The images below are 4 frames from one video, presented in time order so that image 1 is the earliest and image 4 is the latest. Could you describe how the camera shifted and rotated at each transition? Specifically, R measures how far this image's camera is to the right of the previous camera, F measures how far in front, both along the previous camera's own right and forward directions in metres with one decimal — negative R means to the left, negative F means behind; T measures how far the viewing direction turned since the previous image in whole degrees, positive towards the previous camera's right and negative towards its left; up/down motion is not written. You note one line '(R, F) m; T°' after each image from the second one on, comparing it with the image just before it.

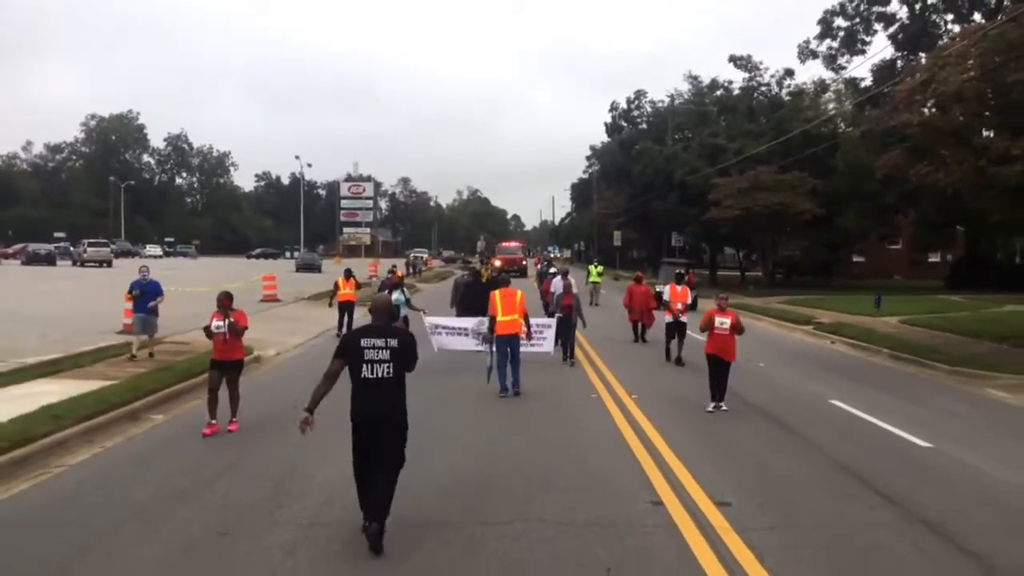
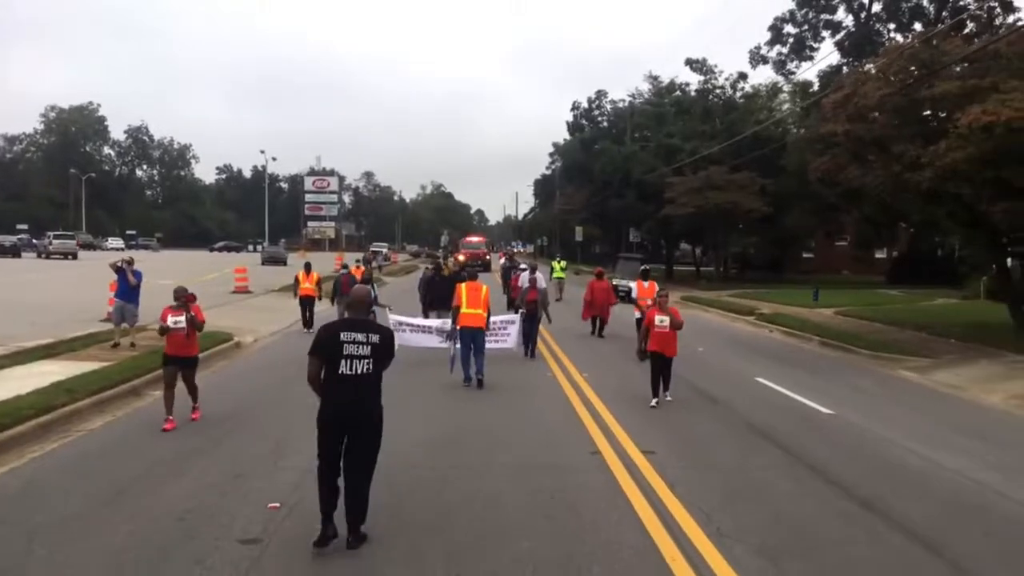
(0.0, -1.5) m; +2°
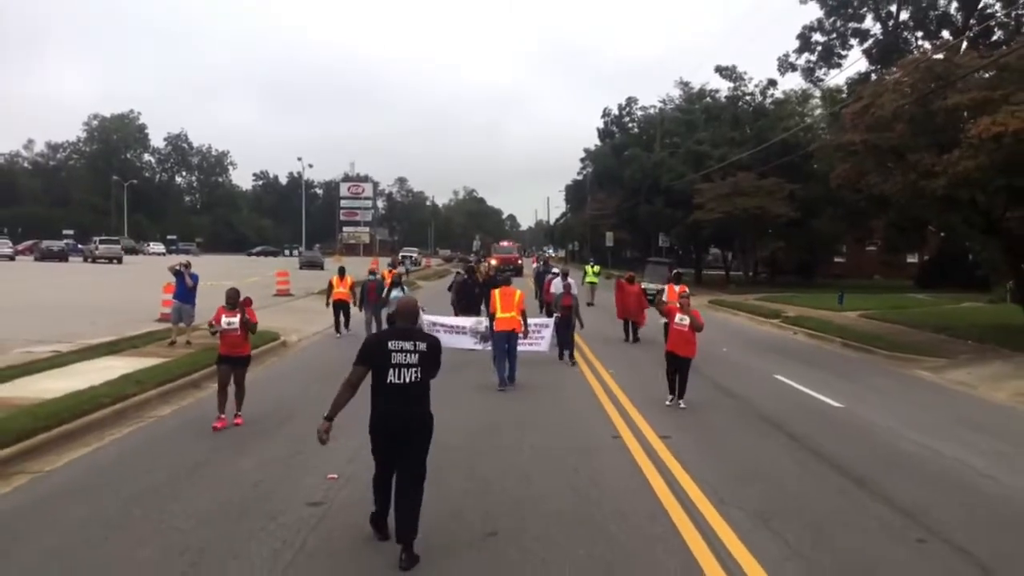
(0.0, -1.0) m; -2°
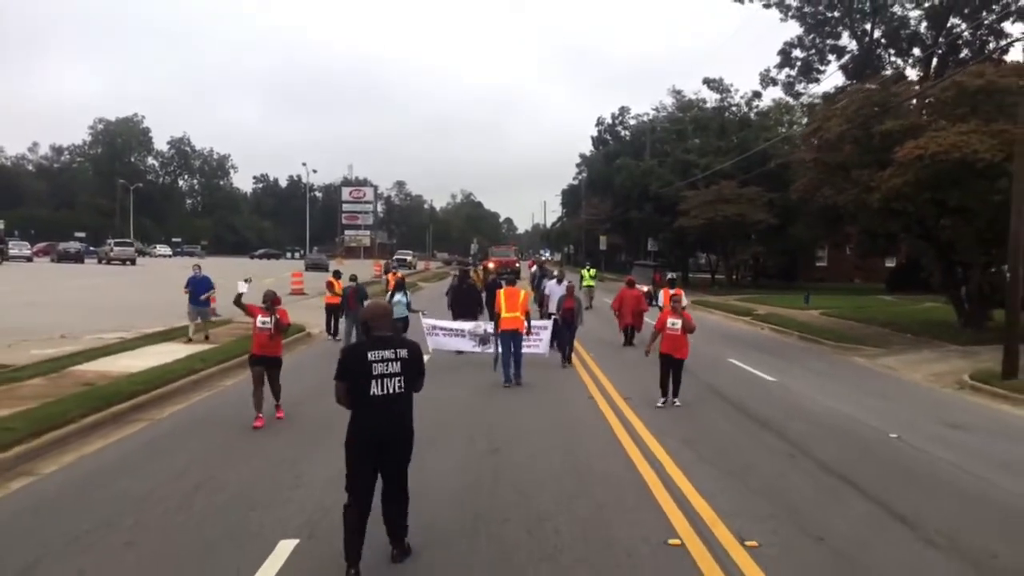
(0.0, -2.9) m; 0°
